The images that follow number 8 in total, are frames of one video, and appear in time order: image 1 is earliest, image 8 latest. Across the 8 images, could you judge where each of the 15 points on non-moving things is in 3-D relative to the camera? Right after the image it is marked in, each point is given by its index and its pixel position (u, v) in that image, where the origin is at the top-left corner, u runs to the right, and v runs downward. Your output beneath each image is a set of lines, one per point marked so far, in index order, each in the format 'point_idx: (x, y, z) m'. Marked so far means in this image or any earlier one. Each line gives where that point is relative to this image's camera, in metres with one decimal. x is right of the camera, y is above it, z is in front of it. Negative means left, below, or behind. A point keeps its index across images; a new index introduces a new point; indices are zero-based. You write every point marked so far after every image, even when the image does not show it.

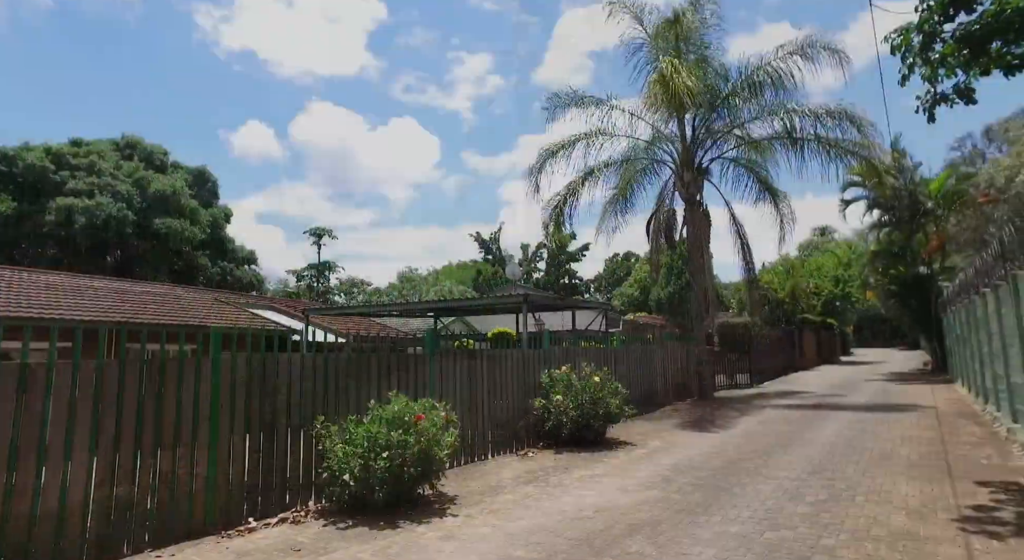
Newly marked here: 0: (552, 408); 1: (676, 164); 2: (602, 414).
0: (+0.6, -2.0, +10.2) m
1: (+4.8, +3.4, +19.2) m
2: (+1.4, -2.1, +10.3) m
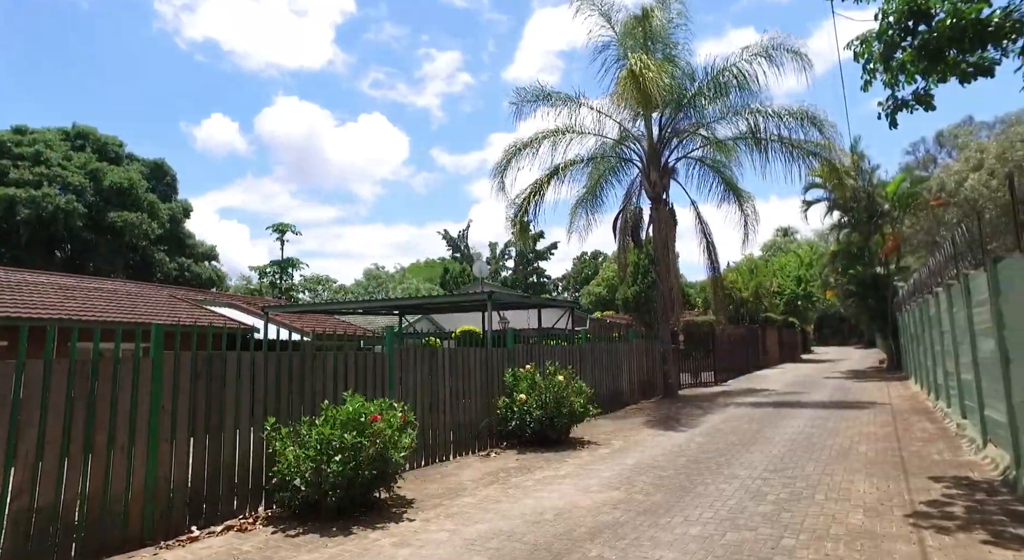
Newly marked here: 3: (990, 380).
0: (0.0, -2.0, +10.1) m
1: (+3.9, +3.5, +19.3) m
2: (+0.8, -2.1, +10.2) m
3: (+5.6, -1.2, +7.7) m
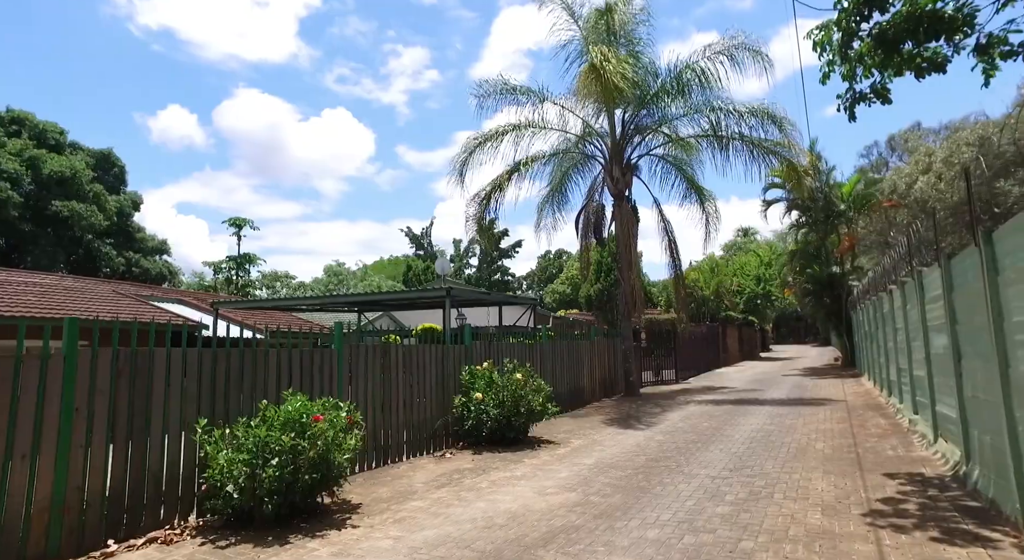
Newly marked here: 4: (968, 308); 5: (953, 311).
0: (-0.6, -1.9, +9.8) m
1: (+2.7, +3.5, +19.2) m
2: (+0.2, -2.0, +10.0) m
3: (+5.0, -1.1, +7.7) m
4: (+4.2, -0.3, +6.0) m
5: (+4.5, -0.3, +6.6) m
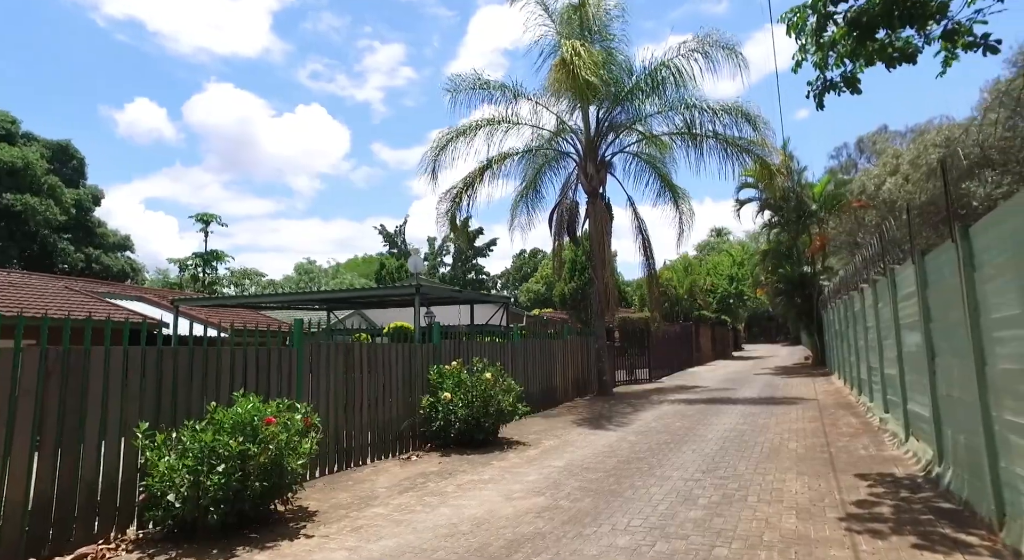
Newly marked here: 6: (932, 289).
0: (-1.1, -1.8, +9.5) m
1: (+2.0, +3.6, +19.0) m
2: (-0.3, -2.0, +9.7) m
3: (+4.7, -1.1, +7.6) m
4: (+3.9, -0.2, +5.9) m
5: (+4.1, -0.3, +6.5) m
6: (+4.1, -0.1, +6.3) m
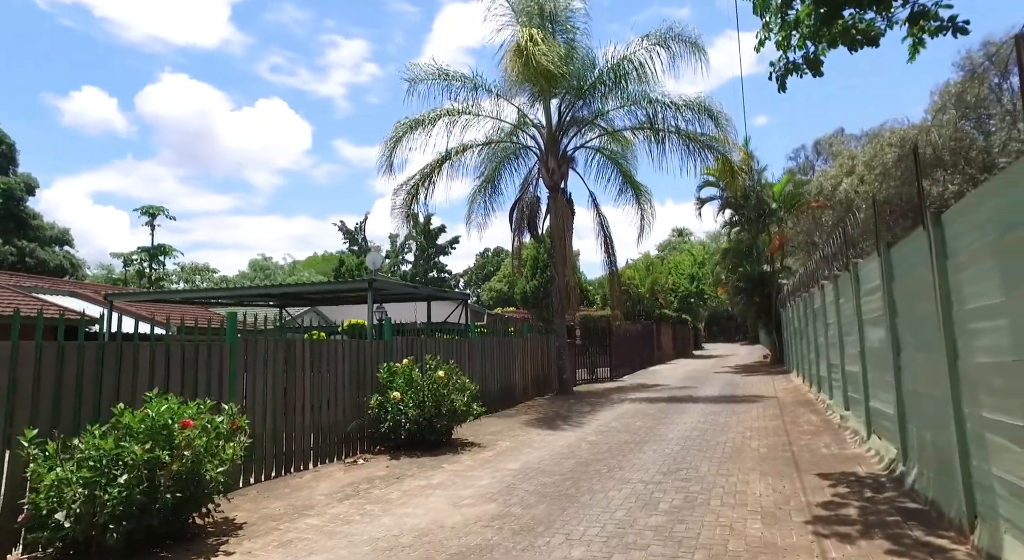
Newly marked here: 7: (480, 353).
0: (-1.7, -1.7, +9.0) m
1: (+0.8, +3.7, +18.6) m
2: (-0.9, -1.9, +9.2) m
3: (+4.1, -1.0, +7.4) m
4: (+3.5, -0.2, +5.6) m
5: (+3.7, -0.2, +6.3) m
6: (+3.6, 0.0, +6.1) m
7: (-0.7, -1.6, +14.0) m
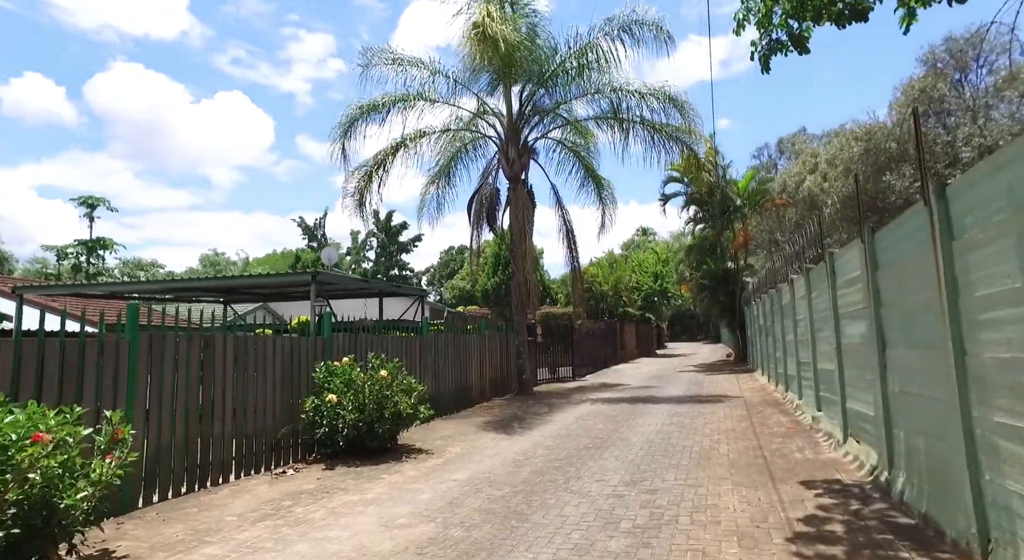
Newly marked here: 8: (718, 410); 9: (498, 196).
0: (-2.3, -1.6, +8.1) m
1: (-0.3, +3.8, +17.8) m
2: (-1.6, -1.8, +8.4) m
3: (+3.6, -0.9, +6.8) m
4: (+3.0, -0.1, +5.0) m
5: (+3.2, -0.1, +5.7) m
6: (+3.1, +0.1, +5.5) m
7: (-1.6, -1.4, +13.1) m
8: (+3.8, -2.4, +11.9) m
9: (-0.4, +2.4, +18.2) m
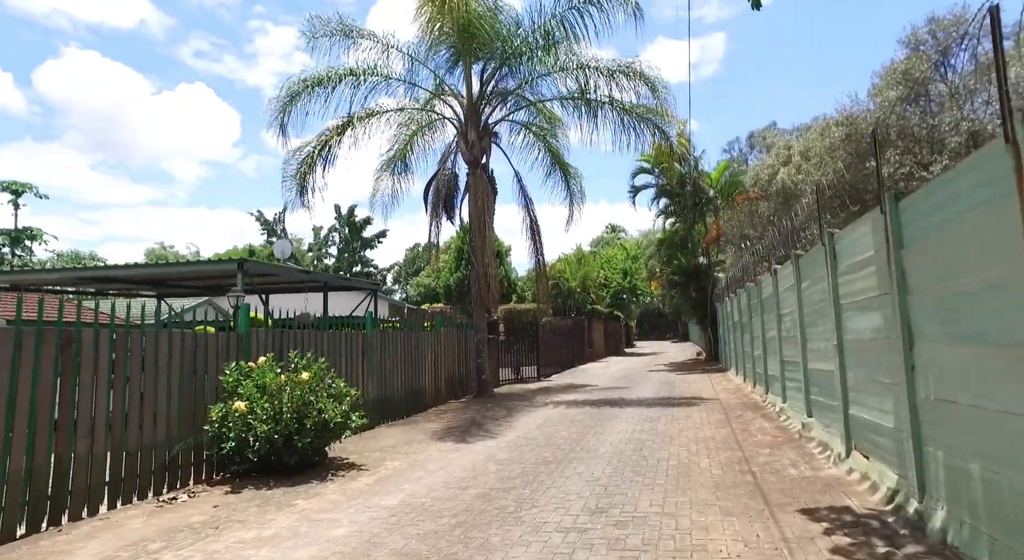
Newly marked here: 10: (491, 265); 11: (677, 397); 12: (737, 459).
0: (-2.9, -1.5, +6.7) m
1: (-1.3, +4.0, +16.5) m
2: (-2.2, -1.6, +7.1) m
3: (+3.1, -0.8, +5.7) m
4: (+2.6, +0.1, +3.9) m
5: (+2.7, 0.0, +4.6) m
6: (+2.7, +0.2, +4.4) m
7: (-2.4, -1.3, +11.8) m
8: (+3.0, -2.2, +10.8) m
9: (-1.4, +2.5, +16.9) m
10: (-0.5, +0.4, +15.8) m
11: (+3.5, -2.5, +13.7) m
12: (+2.4, -1.9, +7.1) m
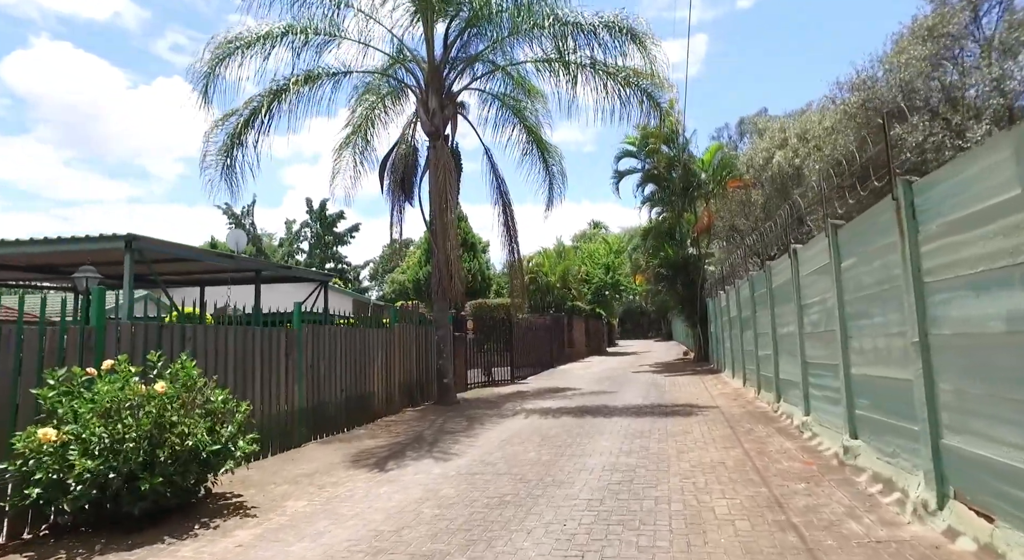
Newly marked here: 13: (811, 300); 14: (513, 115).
0: (-3.3, -1.2, +4.6) m
1: (-2.0, +4.2, +14.4) m
2: (-2.6, -1.4, +5.0) m
3: (+2.6, -0.6, +3.8) m
4: (+2.2, +0.3, +1.9) m
5: (+2.3, +0.2, +2.6) m
6: (+2.3, +0.4, +2.4) m
7: (-3.0, -1.0, +9.7) m
8: (+2.5, -2.0, +8.9) m
9: (-2.1, +2.8, +14.8) m
10: (-1.2, +0.6, +13.7) m
11: (+2.8, -2.2, +11.7) m
12: (+2.0, -1.7, +5.1) m
13: (+3.4, -0.2, +7.5) m
14: (0.0, +3.9, +14.8) m
